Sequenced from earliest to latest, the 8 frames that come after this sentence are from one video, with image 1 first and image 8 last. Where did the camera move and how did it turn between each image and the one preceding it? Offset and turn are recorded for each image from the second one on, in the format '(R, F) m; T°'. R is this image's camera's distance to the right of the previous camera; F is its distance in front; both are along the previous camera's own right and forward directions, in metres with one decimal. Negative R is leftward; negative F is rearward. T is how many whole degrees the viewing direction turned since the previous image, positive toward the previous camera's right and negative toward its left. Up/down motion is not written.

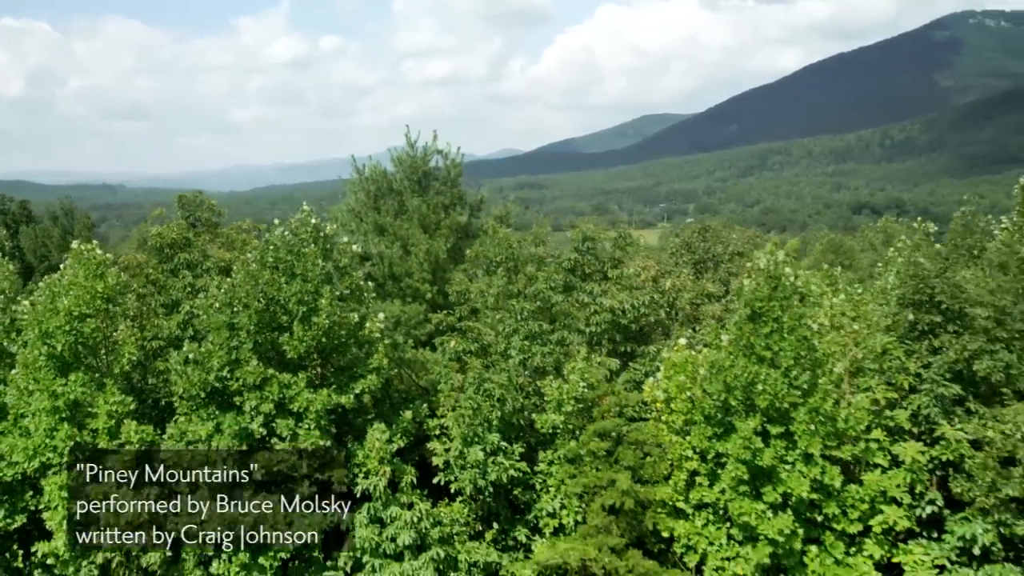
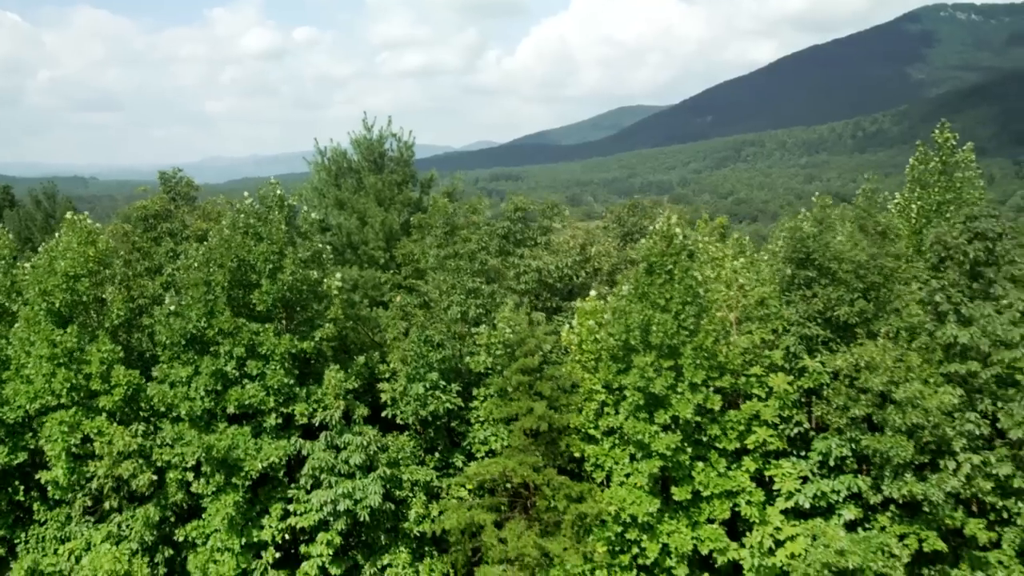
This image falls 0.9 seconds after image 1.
(+0.7, -2.8) m; +1°
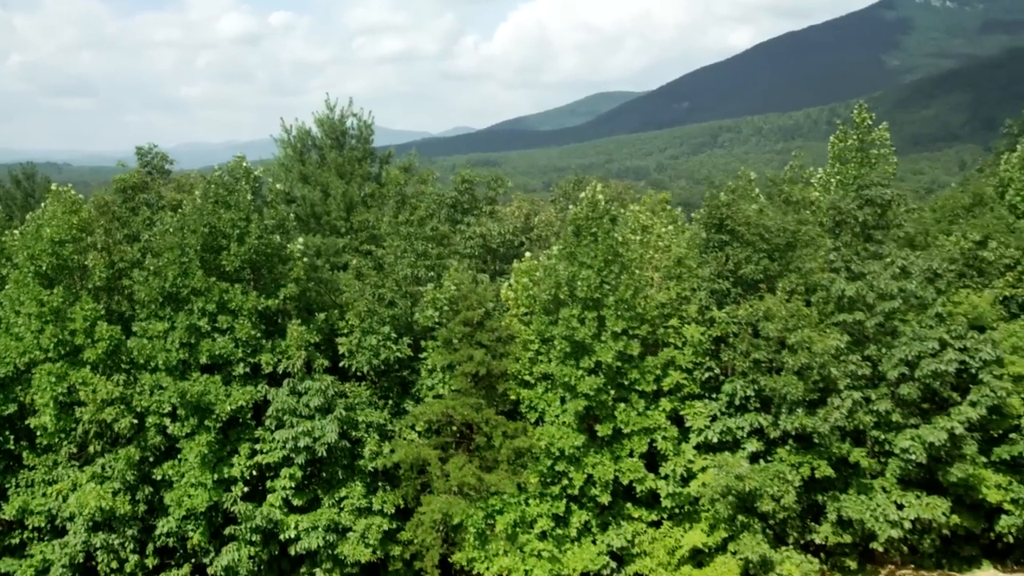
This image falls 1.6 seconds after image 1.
(+0.7, -2.2) m; +1°
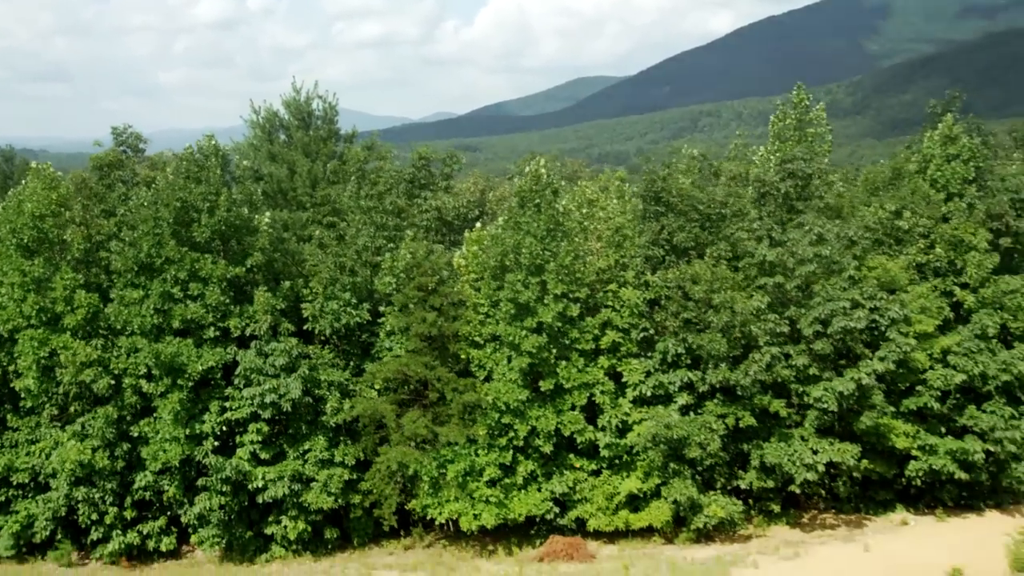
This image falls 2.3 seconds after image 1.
(+0.7, -1.7) m; +1°
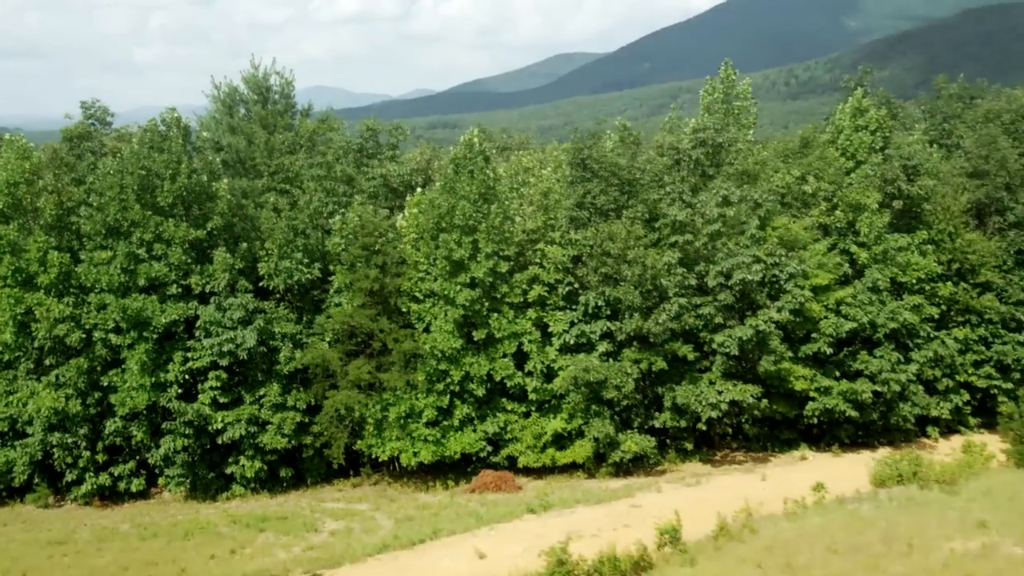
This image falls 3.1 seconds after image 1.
(+1.0, -2.2) m; +1°
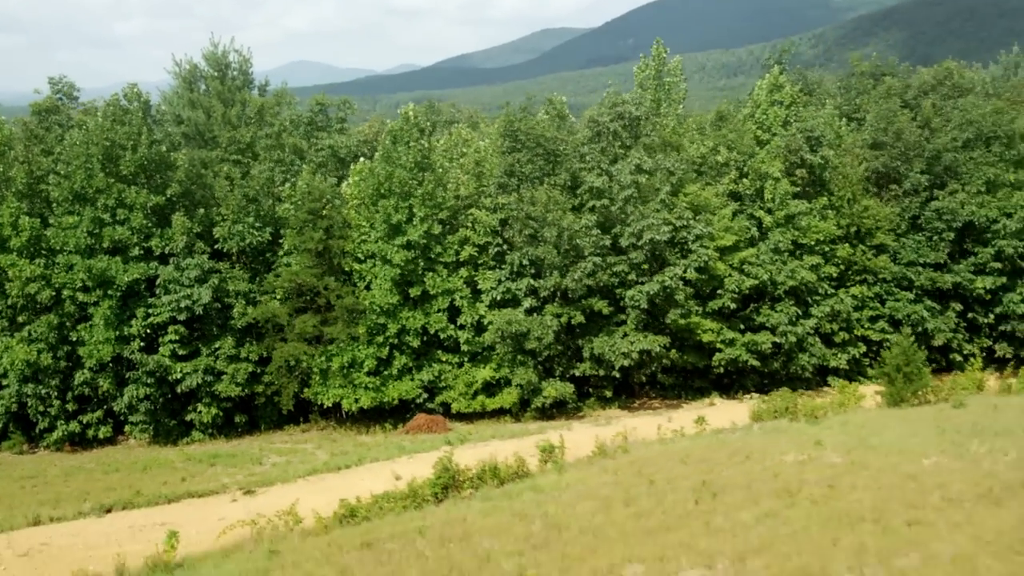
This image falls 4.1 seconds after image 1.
(+1.3, -2.3) m; +1°
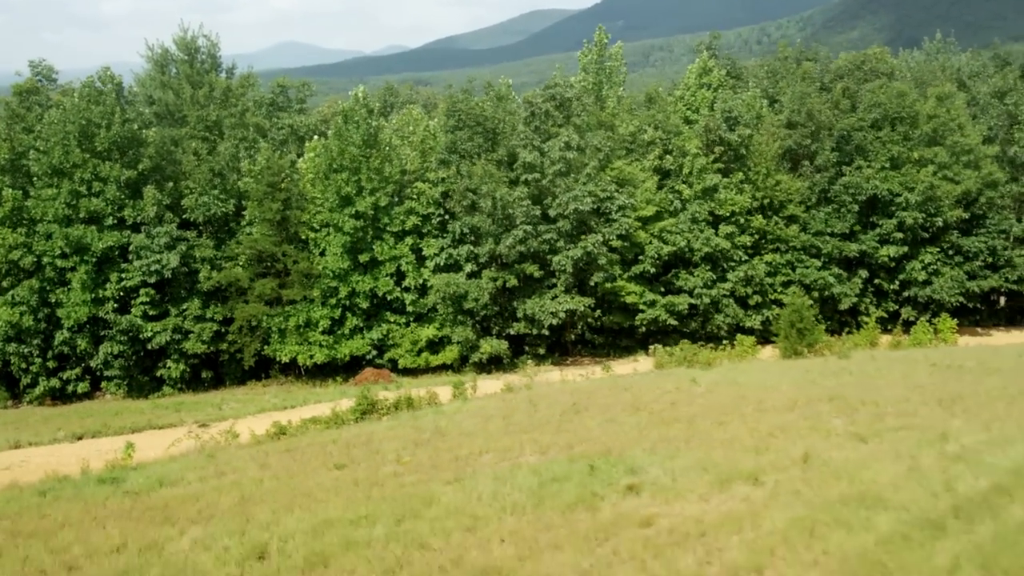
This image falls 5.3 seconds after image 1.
(+1.3, -2.7) m; +1°
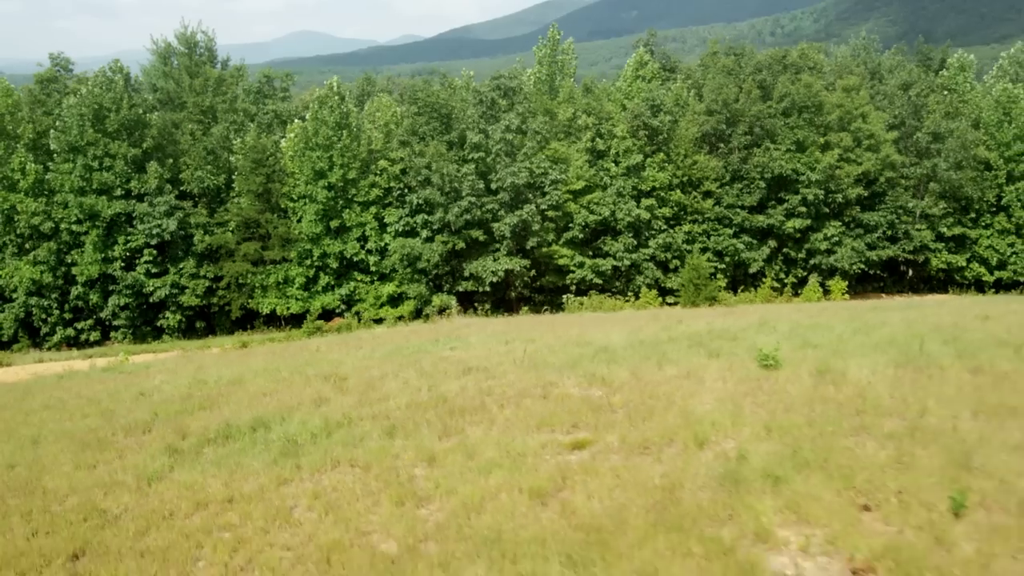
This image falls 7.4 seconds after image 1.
(+2.1, -4.8) m; -1°
